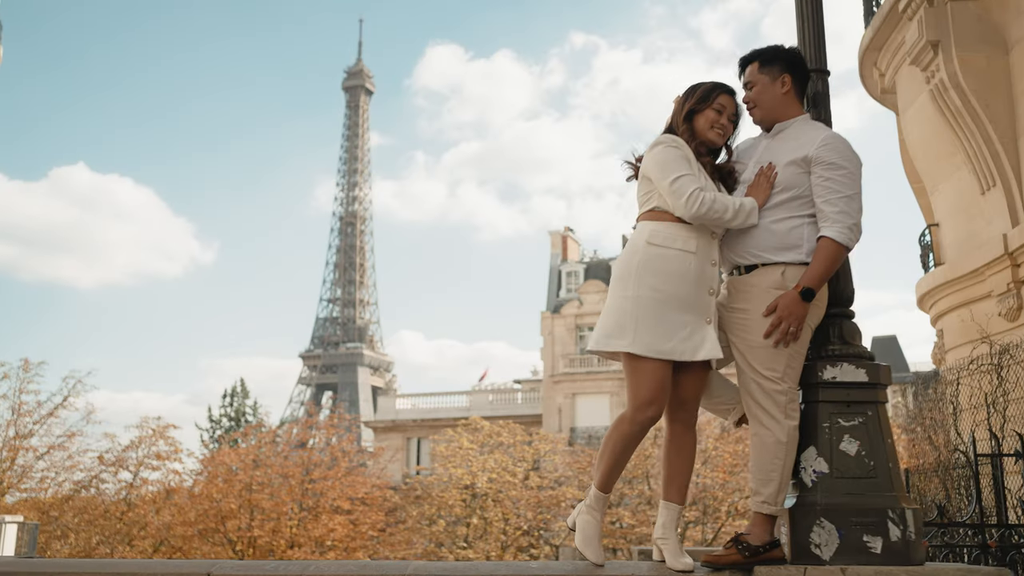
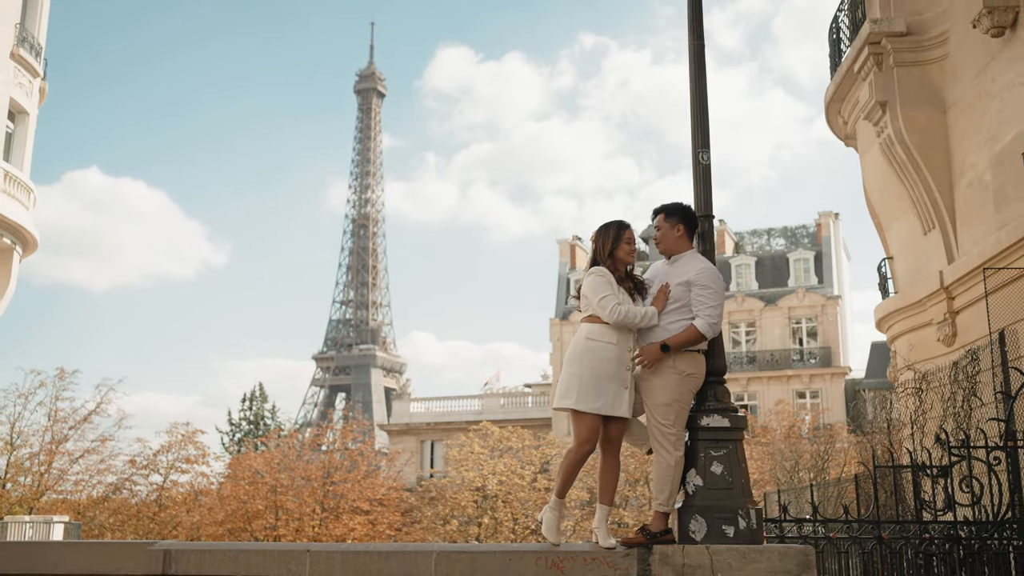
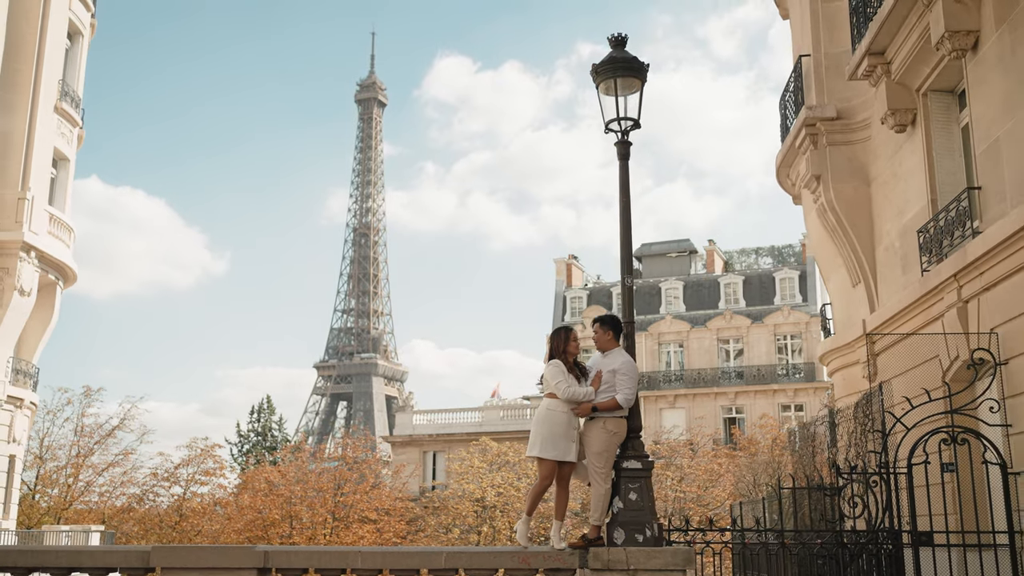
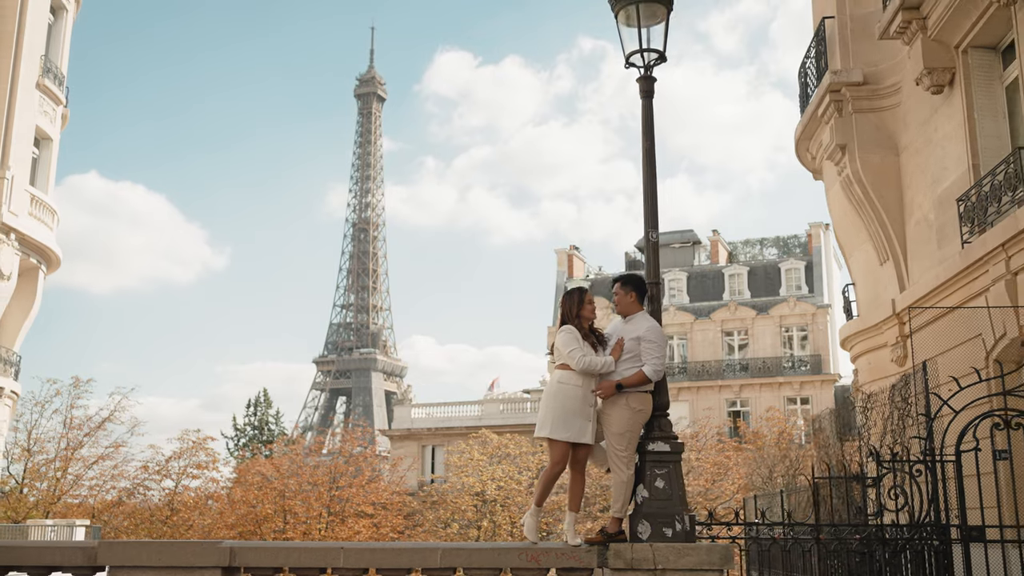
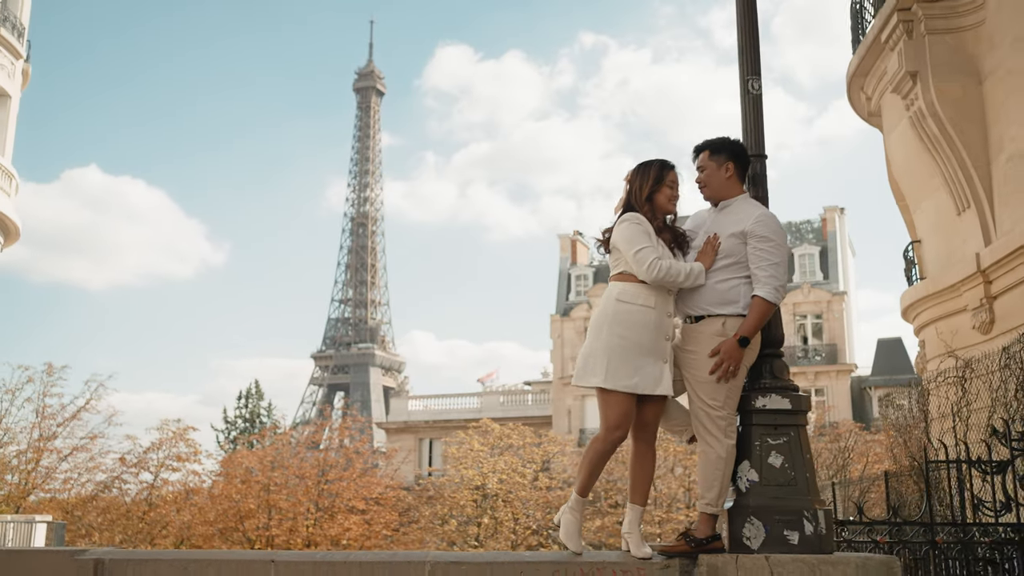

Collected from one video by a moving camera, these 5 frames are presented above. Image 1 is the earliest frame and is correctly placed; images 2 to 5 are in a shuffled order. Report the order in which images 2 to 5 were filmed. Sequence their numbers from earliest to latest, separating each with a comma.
5, 2, 4, 3
